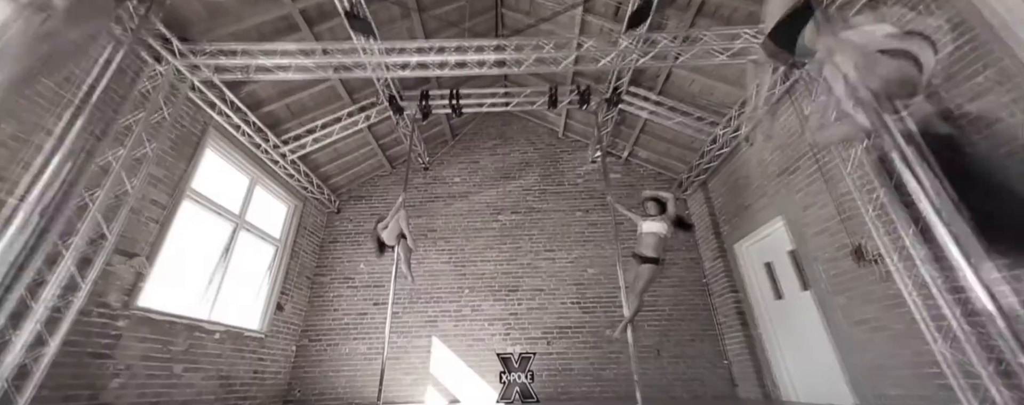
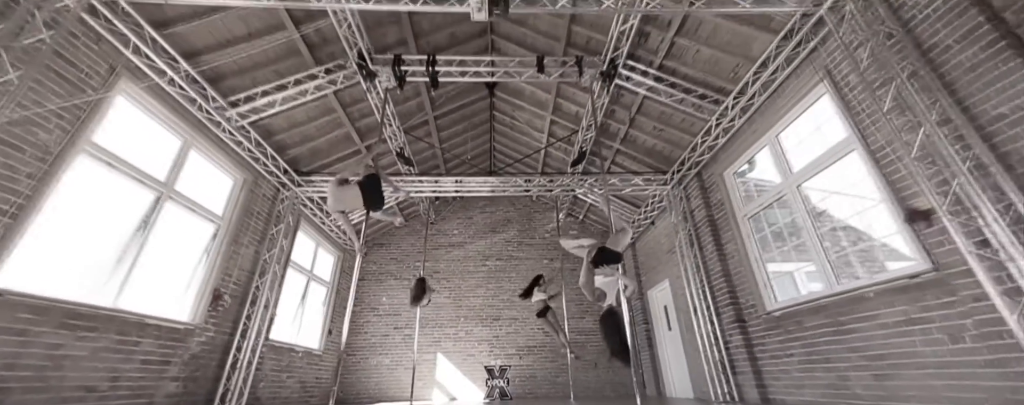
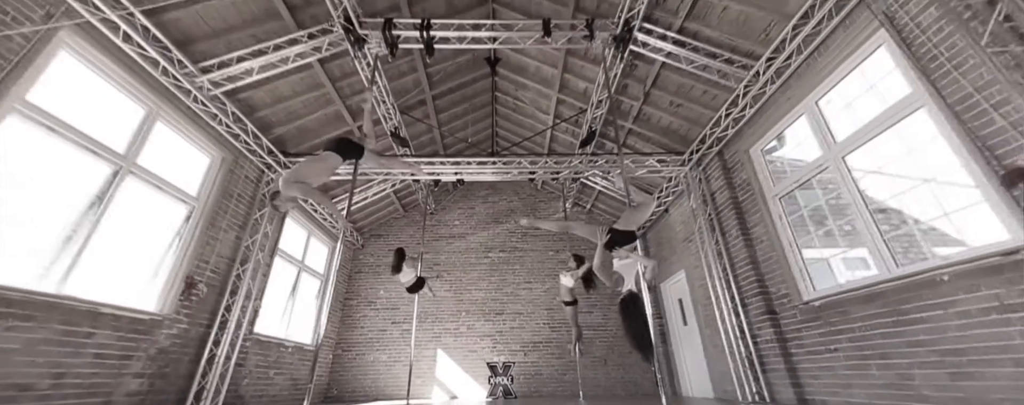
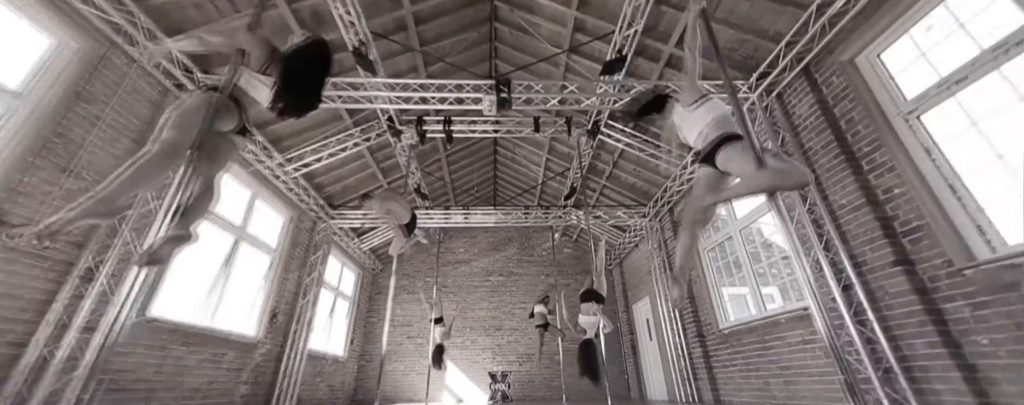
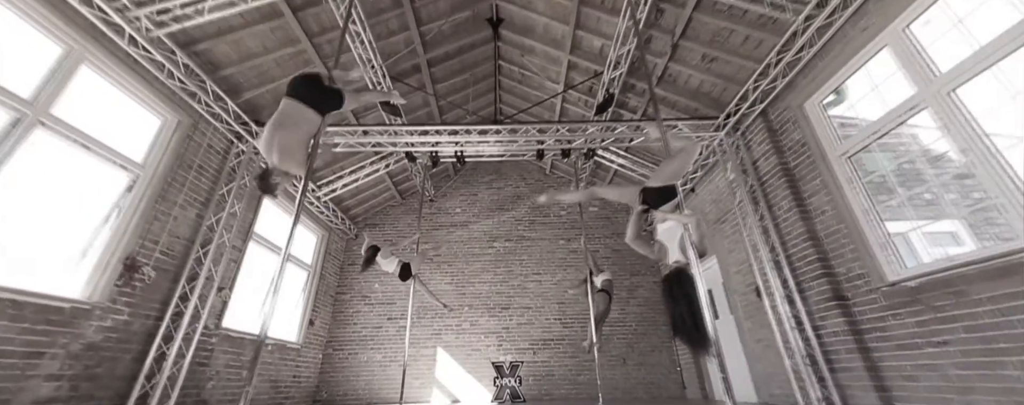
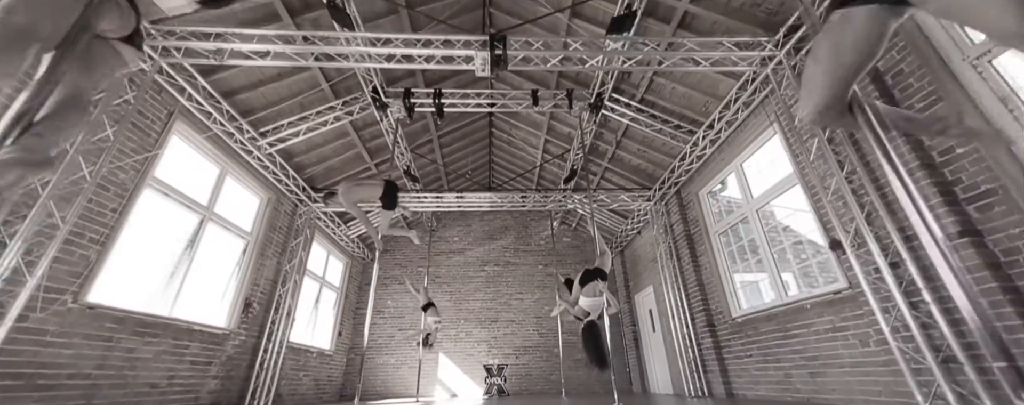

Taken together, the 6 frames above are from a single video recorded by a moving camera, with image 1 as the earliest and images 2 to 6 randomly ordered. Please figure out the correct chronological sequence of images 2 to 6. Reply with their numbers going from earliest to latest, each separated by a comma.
5, 3, 2, 6, 4
